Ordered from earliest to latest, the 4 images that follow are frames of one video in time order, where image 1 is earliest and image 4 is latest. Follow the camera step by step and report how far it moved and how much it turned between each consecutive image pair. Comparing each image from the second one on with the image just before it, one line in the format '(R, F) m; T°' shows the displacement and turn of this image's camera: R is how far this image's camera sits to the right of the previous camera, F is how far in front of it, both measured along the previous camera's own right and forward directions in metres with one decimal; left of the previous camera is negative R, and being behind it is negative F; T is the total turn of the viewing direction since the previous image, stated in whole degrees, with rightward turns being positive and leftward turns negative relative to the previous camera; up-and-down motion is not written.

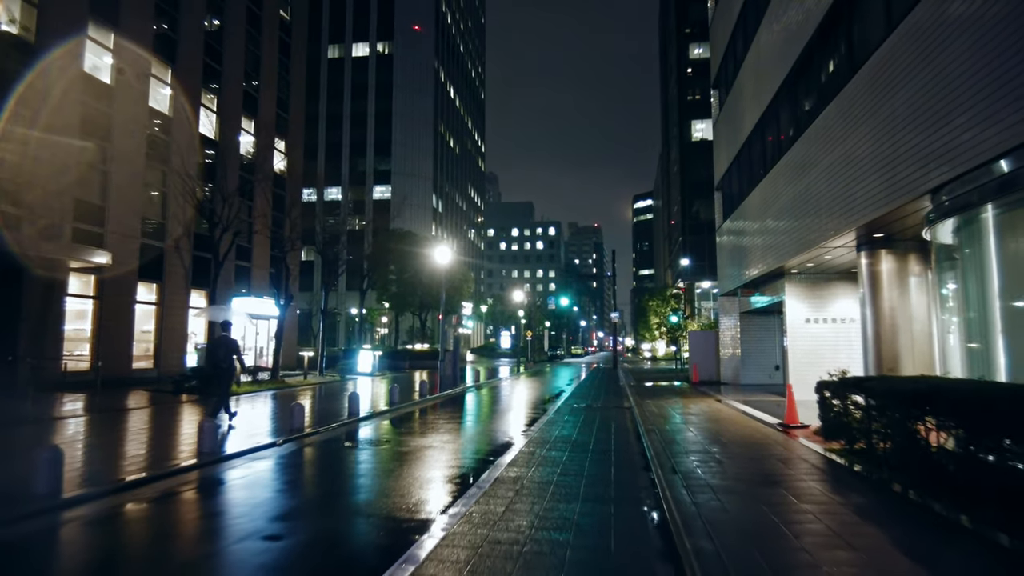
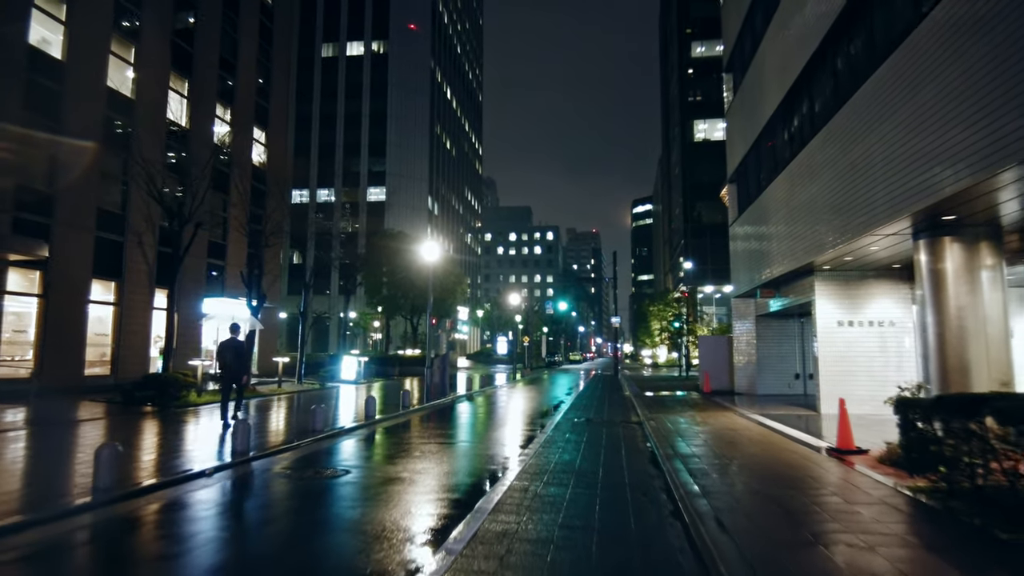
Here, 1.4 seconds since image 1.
(+0.1, +2.4) m; 0°
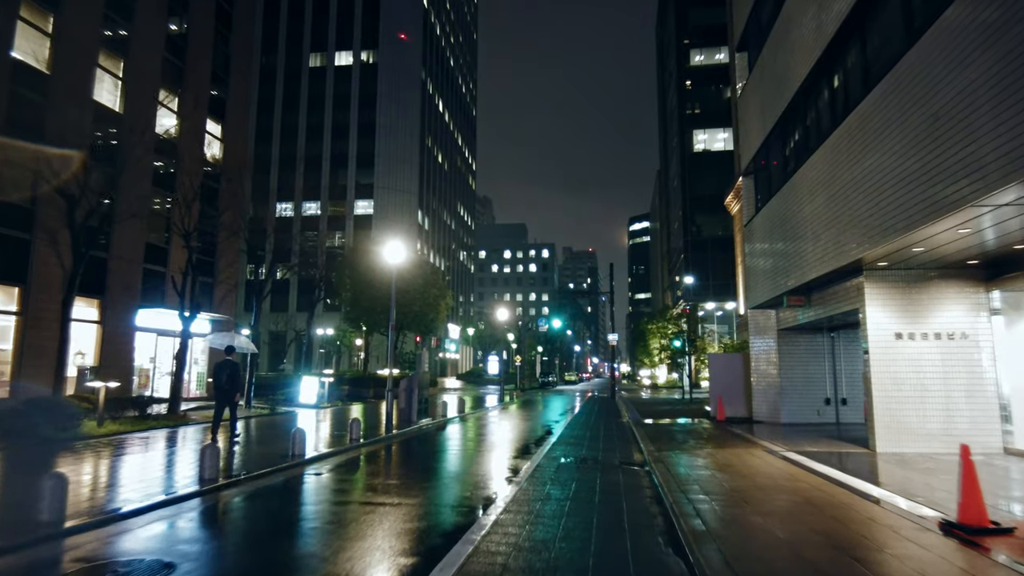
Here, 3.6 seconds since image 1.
(+0.6, +3.7) m; 0°
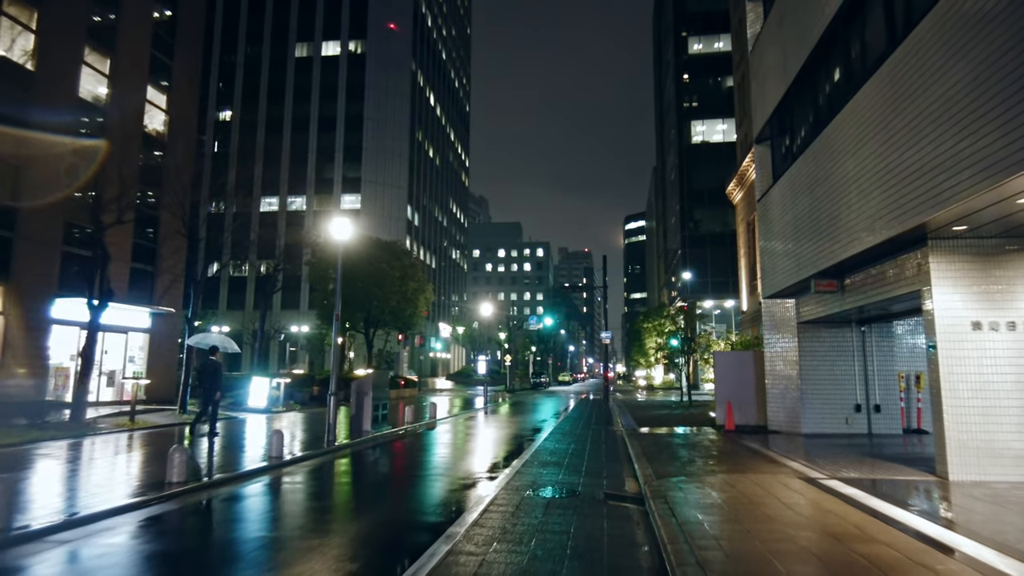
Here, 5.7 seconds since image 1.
(+0.7, +3.3) m; 0°
